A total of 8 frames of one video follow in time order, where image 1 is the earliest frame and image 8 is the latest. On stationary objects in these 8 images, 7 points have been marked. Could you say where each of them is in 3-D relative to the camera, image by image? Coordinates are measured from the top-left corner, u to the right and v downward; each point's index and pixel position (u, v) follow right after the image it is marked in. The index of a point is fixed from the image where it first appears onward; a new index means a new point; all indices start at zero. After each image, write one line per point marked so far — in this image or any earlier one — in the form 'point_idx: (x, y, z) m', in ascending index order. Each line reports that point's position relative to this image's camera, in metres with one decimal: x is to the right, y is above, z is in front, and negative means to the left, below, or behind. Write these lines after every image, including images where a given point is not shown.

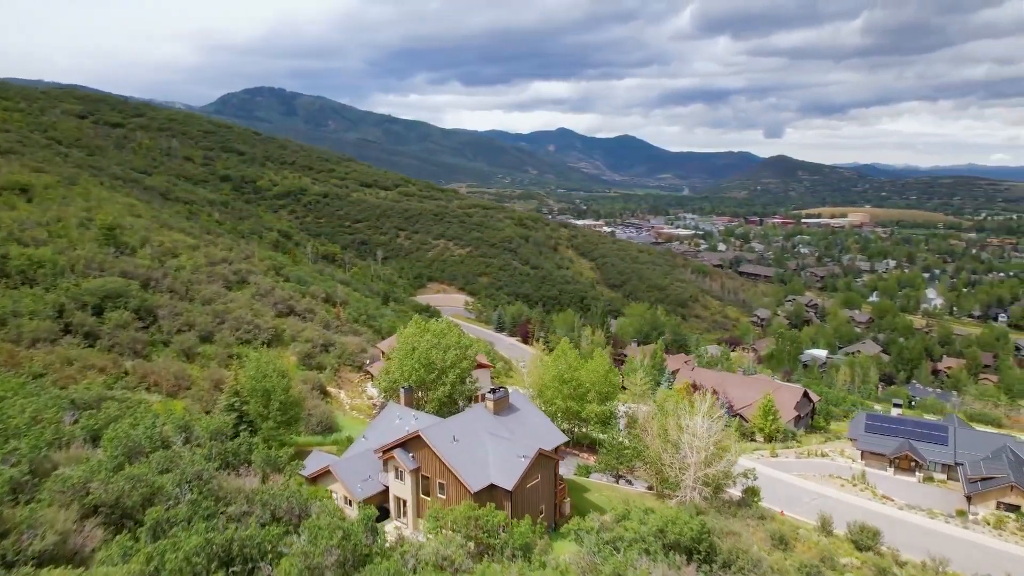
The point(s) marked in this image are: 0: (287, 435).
0: (-6.1, -4.0, +18.6) m
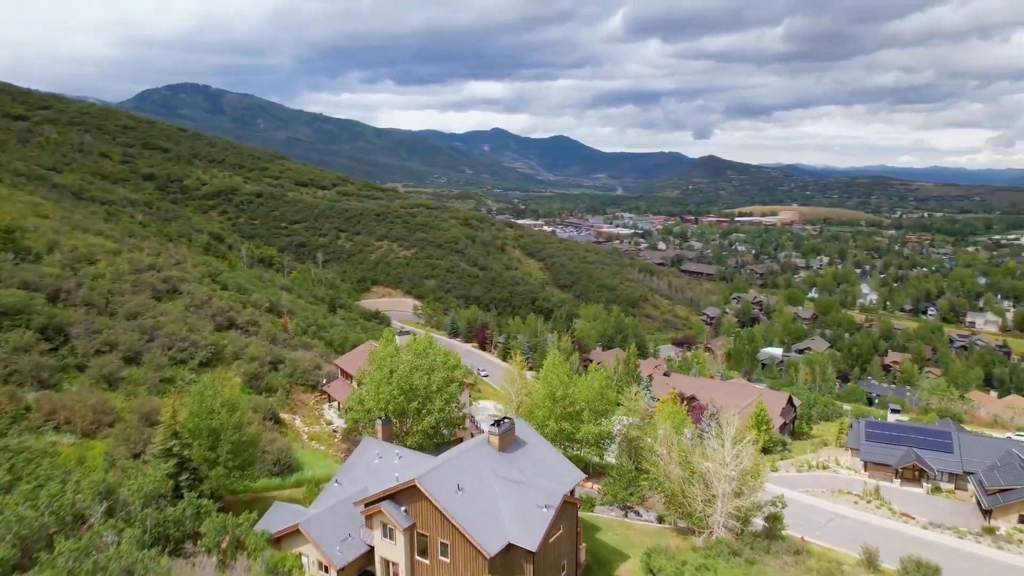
0: (-5.9, -4.3, +15.1) m
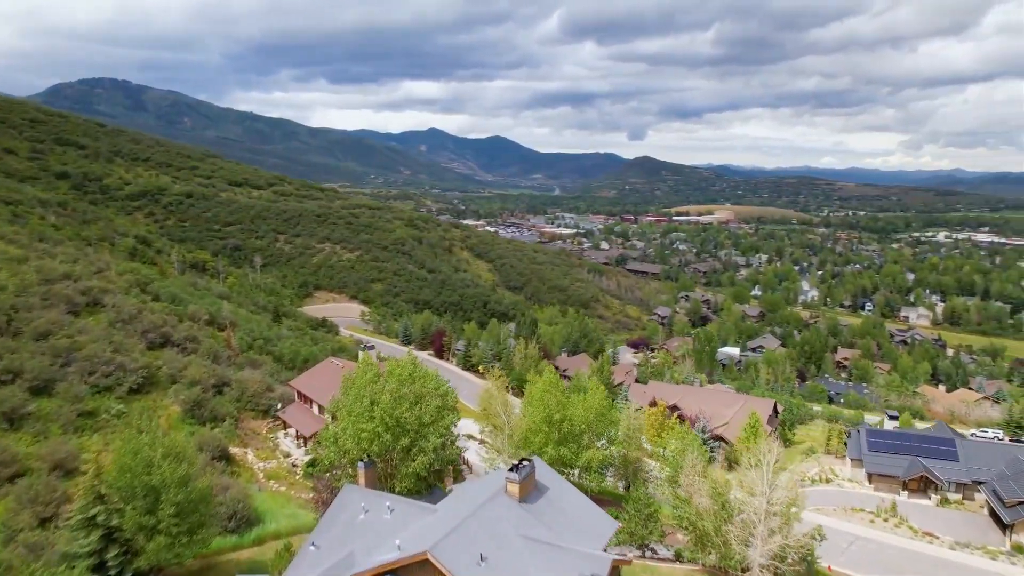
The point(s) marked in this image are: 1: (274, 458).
0: (-5.6, -4.5, +11.8) m
1: (-6.8, -4.9, +19.7) m
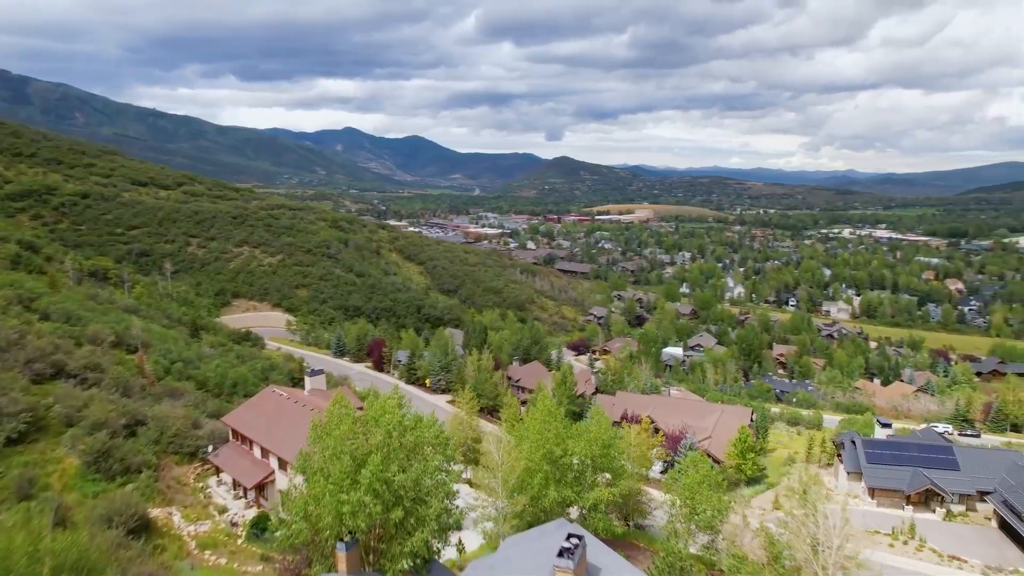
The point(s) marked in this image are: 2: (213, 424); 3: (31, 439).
0: (-4.8, -4.9, +8.1) m
1: (-7.0, -5.2, +15.8) m
2: (-8.6, -3.9, +19.9) m
3: (-10.6, -3.3, +15.3) m
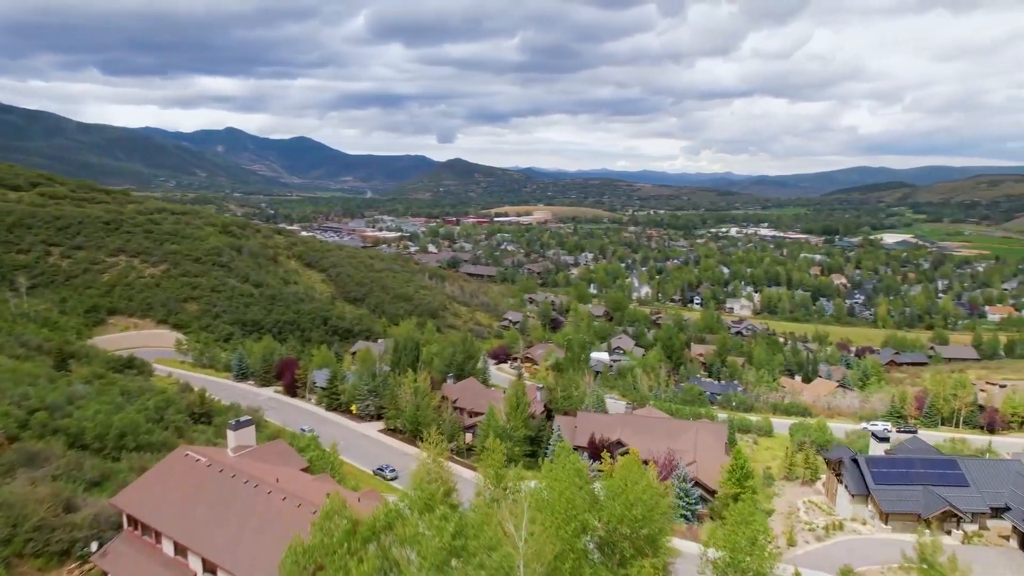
0: (-3.2, -5.3, +3.4) m
1: (-6.5, -5.8, +10.7) m
2: (-8.8, -4.5, +14.6) m
3: (-10.1, -3.9, +9.7) m
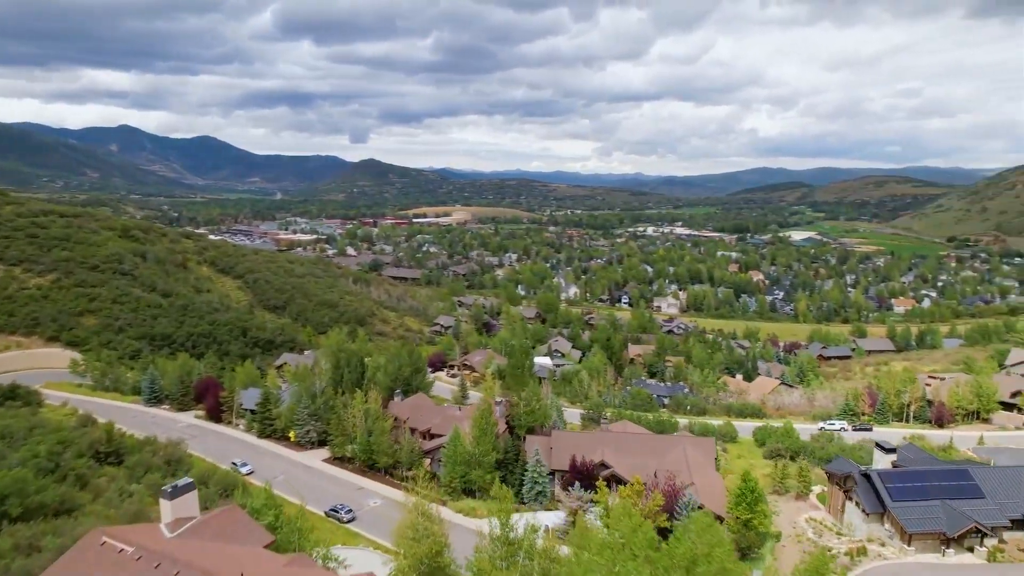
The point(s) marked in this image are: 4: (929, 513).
0: (-1.4, -5.6, +0.1) m
1: (-5.5, -6.1, +7.0) m
2: (-8.3, -4.9, +10.5) m
3: (-9.0, -4.3, +5.5) m
4: (+11.8, -6.3, +19.6) m
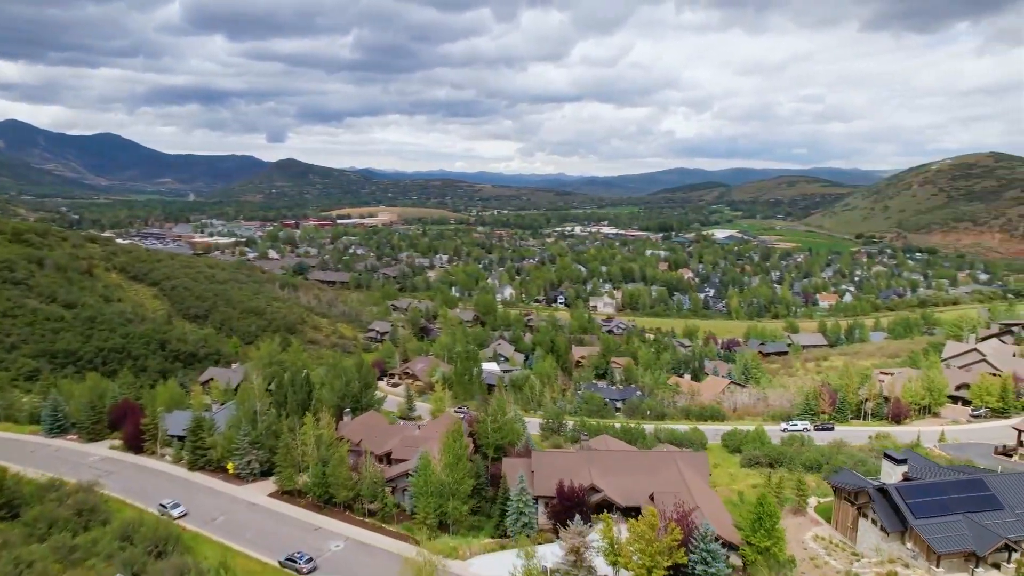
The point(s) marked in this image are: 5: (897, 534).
0: (+0.6, -5.7, -2.6) m
1: (-4.2, -6.4, +3.8) m
2: (-7.4, -5.2, +7.0) m
3: (-7.5, -4.6, +2.0) m
4: (+11.6, -6.3, +18.2) m
5: (+10.5, -6.7, +18.8) m
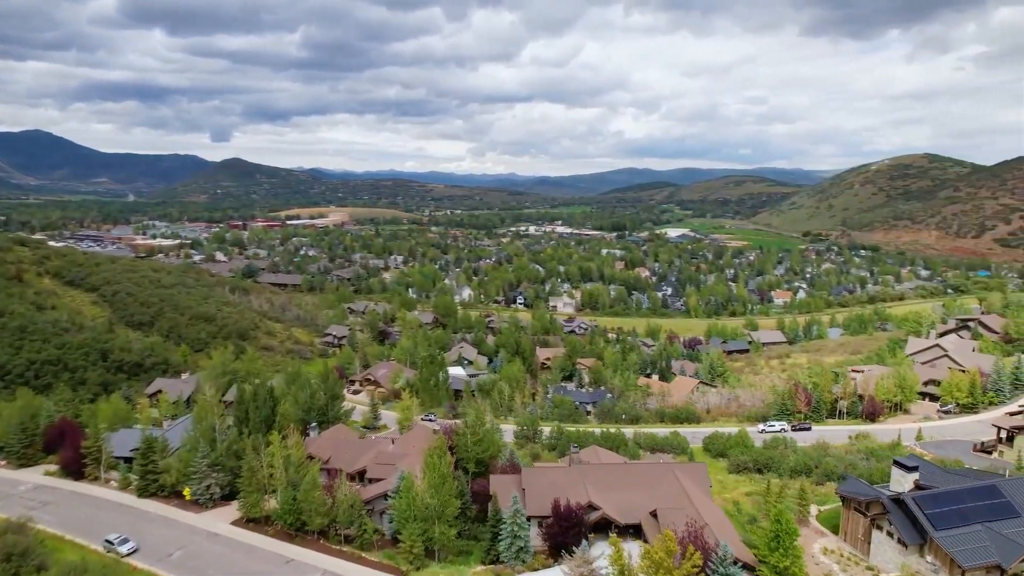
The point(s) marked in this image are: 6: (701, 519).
0: (+2.0, -5.8, -4.2) m
1: (-3.2, -6.5, +1.8) m
2: (-6.6, -5.4, +4.9) m
3: (-6.4, -4.8, -0.2) m
4: (+11.6, -6.3, +17.3) m
5: (+10.4, -6.7, +17.8) m
6: (+5.3, -6.1, +19.0) m
